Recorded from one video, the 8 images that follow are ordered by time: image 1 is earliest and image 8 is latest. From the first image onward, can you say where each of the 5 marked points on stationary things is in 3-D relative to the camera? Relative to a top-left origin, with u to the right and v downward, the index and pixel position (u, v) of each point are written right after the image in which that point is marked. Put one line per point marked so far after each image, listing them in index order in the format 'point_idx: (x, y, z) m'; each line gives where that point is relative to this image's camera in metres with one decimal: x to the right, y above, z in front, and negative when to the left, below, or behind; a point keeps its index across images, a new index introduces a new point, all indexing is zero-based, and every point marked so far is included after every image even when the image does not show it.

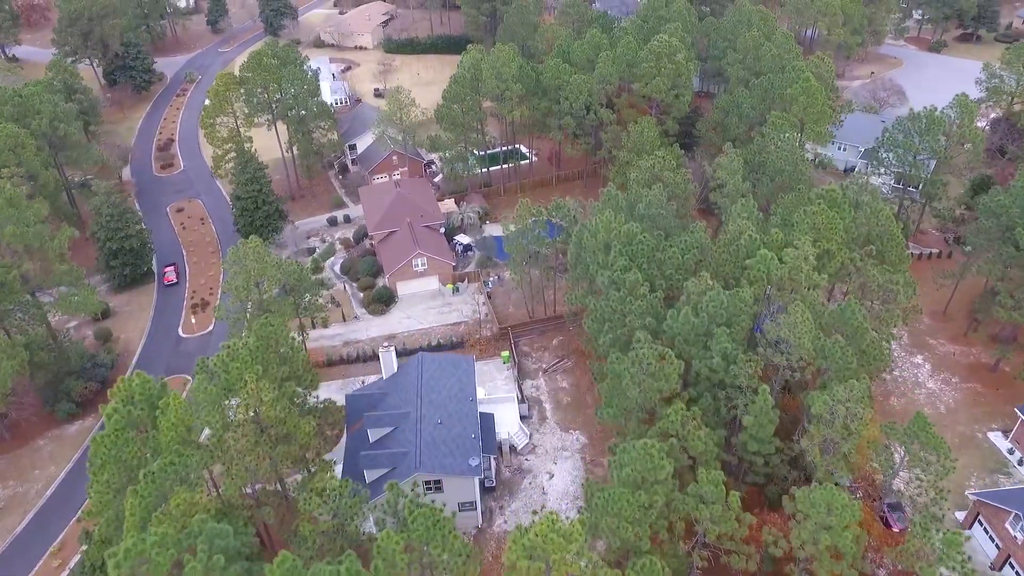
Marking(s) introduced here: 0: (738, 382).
0: (+4.9, -2.1, +19.0) m
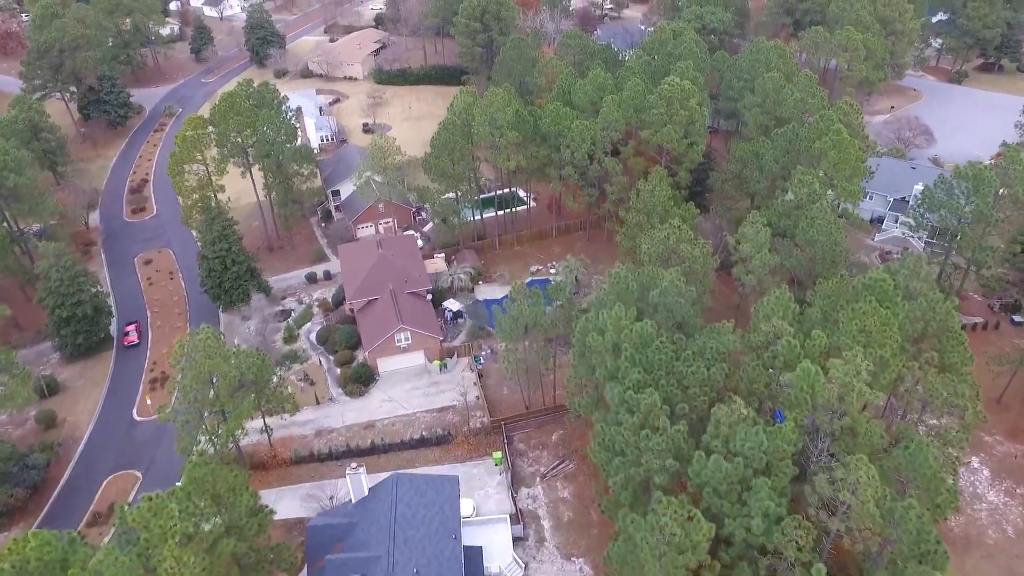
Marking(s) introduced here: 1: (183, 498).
0: (+4.7, -4.6, +15.1) m
1: (-6.3, -4.0, +16.8) m
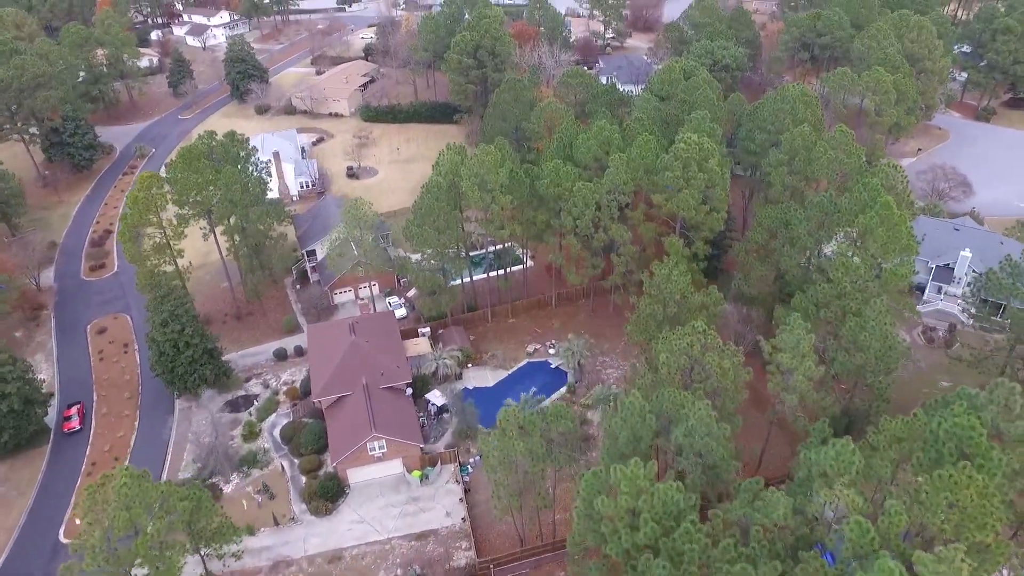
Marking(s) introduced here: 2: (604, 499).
0: (+4.4, -7.3, +10.5) m
1: (-6.5, -6.7, +12.2) m
2: (+1.7, -3.9, +16.5) m
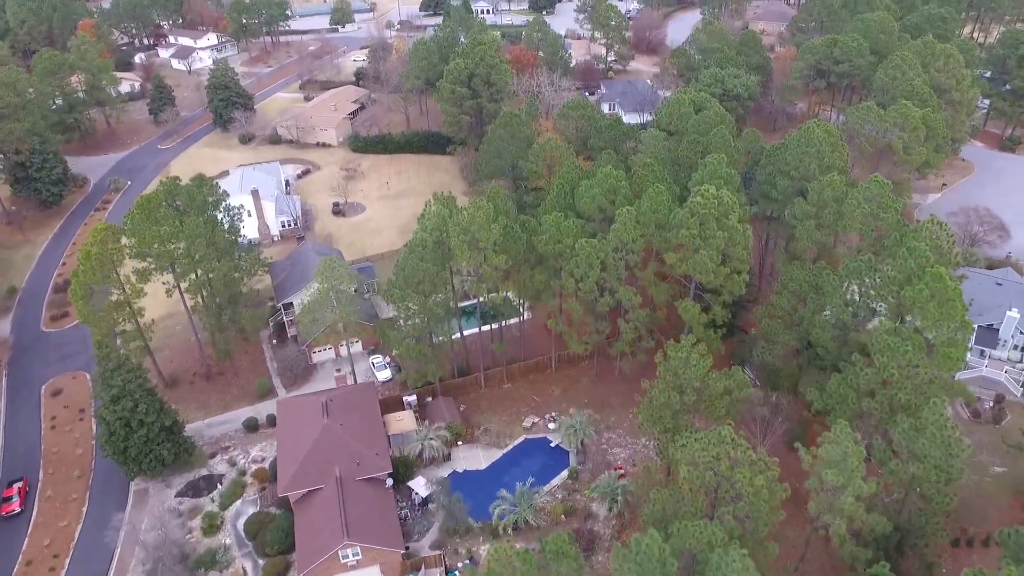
0: (+4.3, -9.2, +6.8) m
1: (-6.7, -8.7, +8.6) m
2: (+1.5, -6.0, +12.9) m
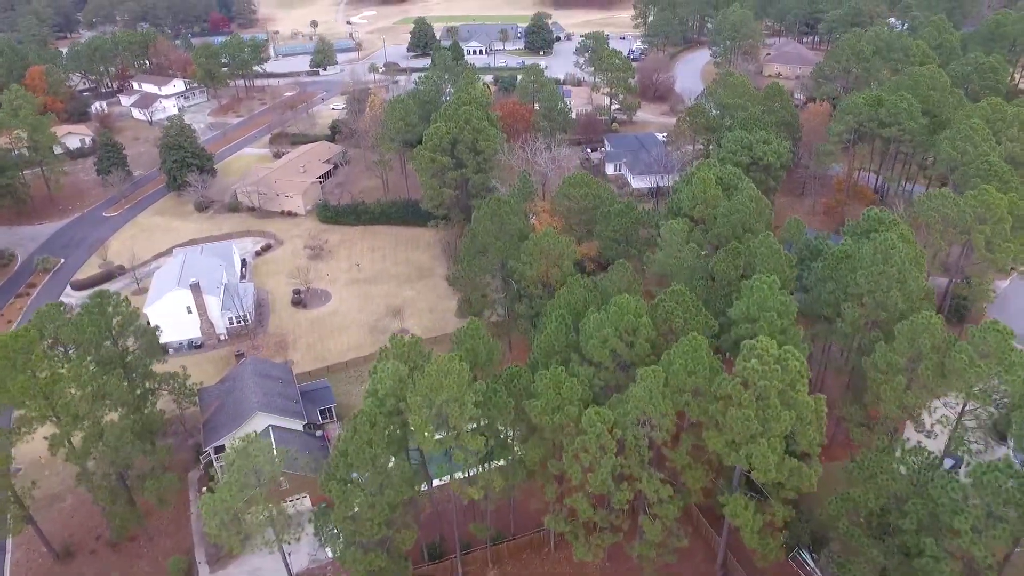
0: (+3.9, -12.9, -1.0) m
1: (-7.0, -12.5, +0.7) m
2: (+1.2, -9.9, +5.1) m
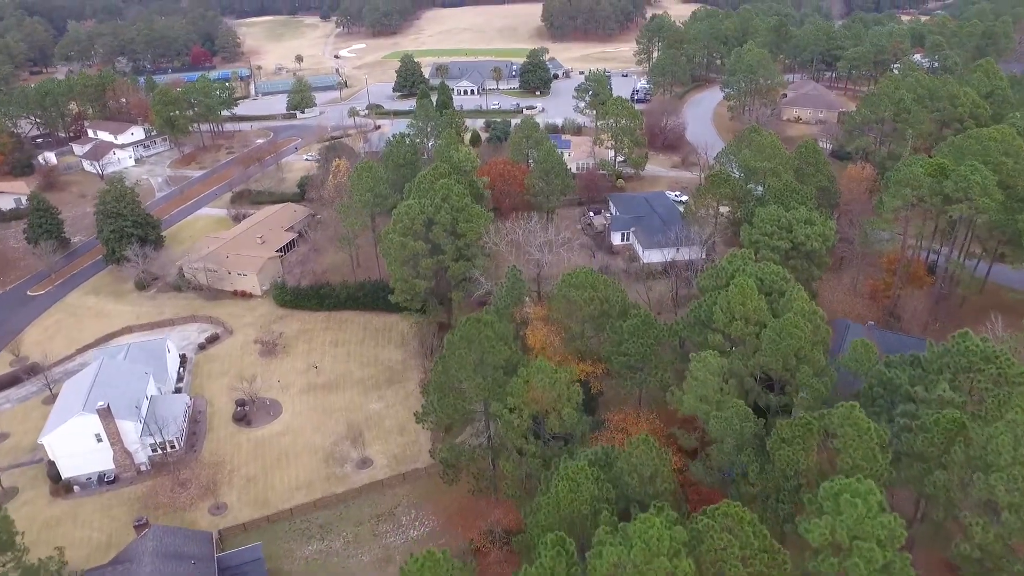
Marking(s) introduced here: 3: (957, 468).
0: (+3.5, -16.2, -8.9) m
1: (-7.4, -15.9, -7.1) m
2: (+0.8, -13.3, -2.7) m
3: (+9.0, -3.8, +17.6) m
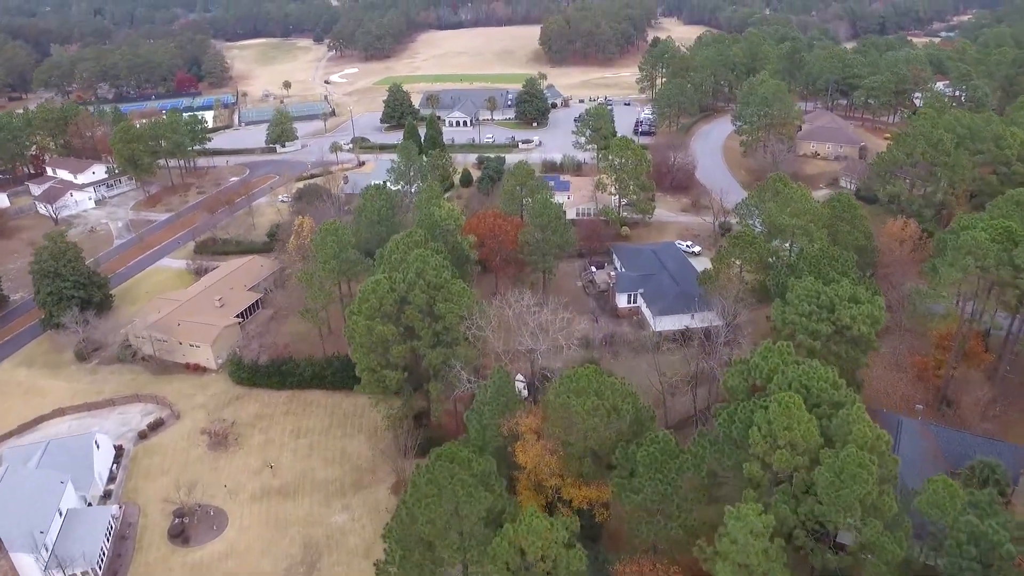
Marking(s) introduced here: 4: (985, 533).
0: (+3.2, -18.4, -14.8) m
1: (-7.8, -18.1, -13.0) m
2: (+0.4, -15.6, -8.5) m
3: (+8.6, -6.4, +11.9) m
4: (+10.0, -5.2, +18.5) m
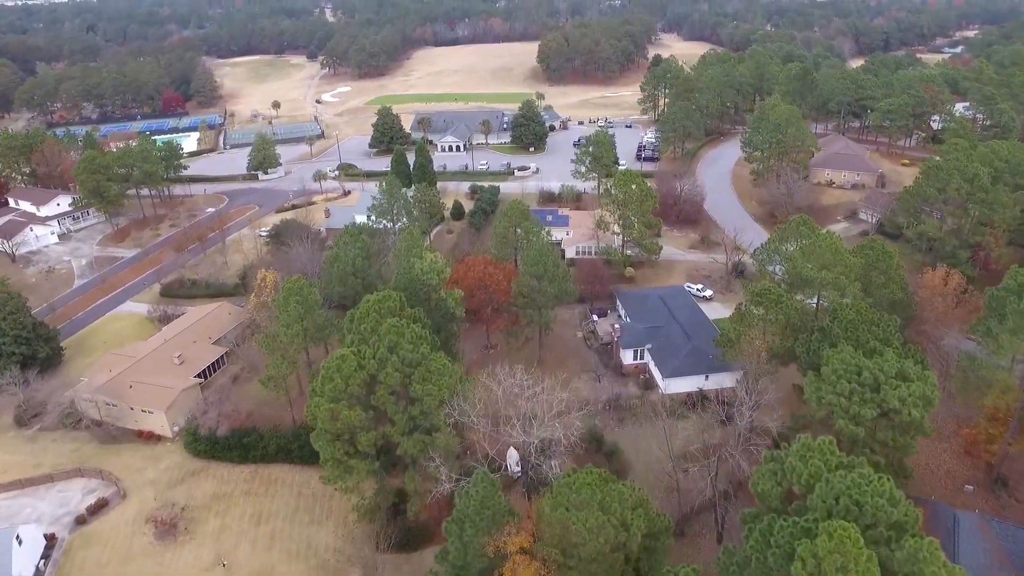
0: (+2.9, -19.8, -19.3) m
1: (-8.0, -19.6, -17.5) m
2: (+0.1, -17.2, -13.0) m
3: (+8.3, -8.3, +7.6) m
4: (+9.7, -7.2, +14.2) m
